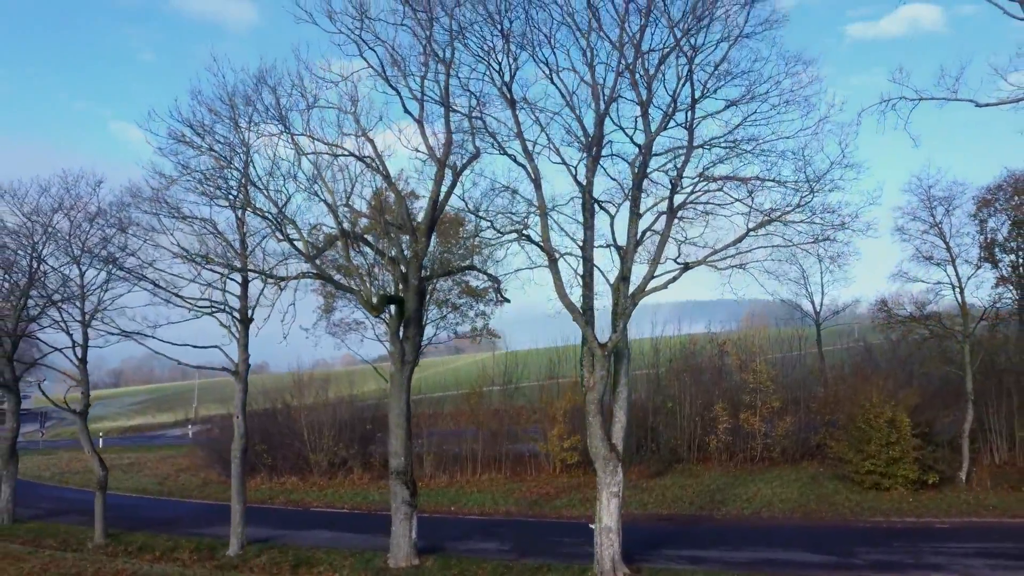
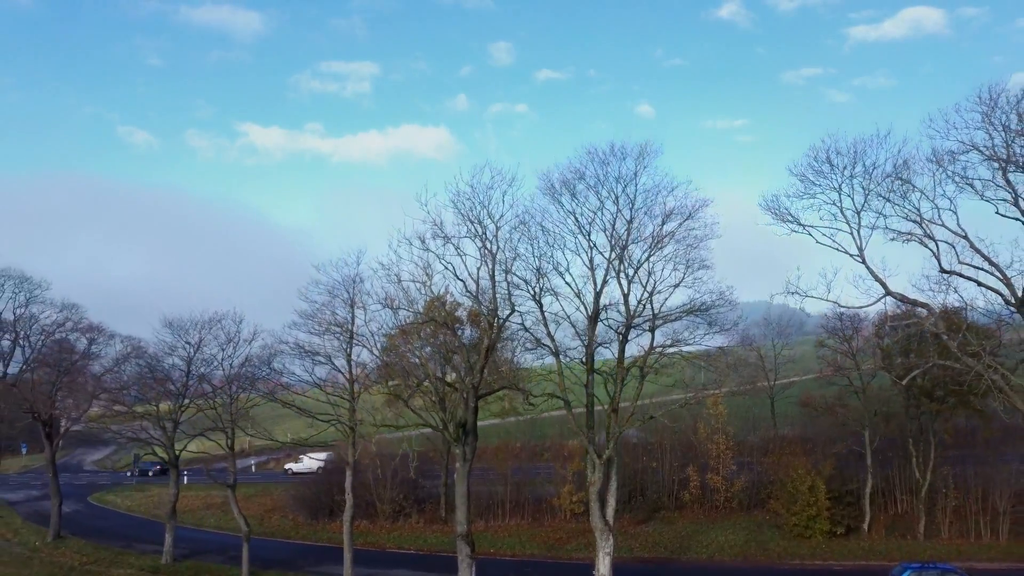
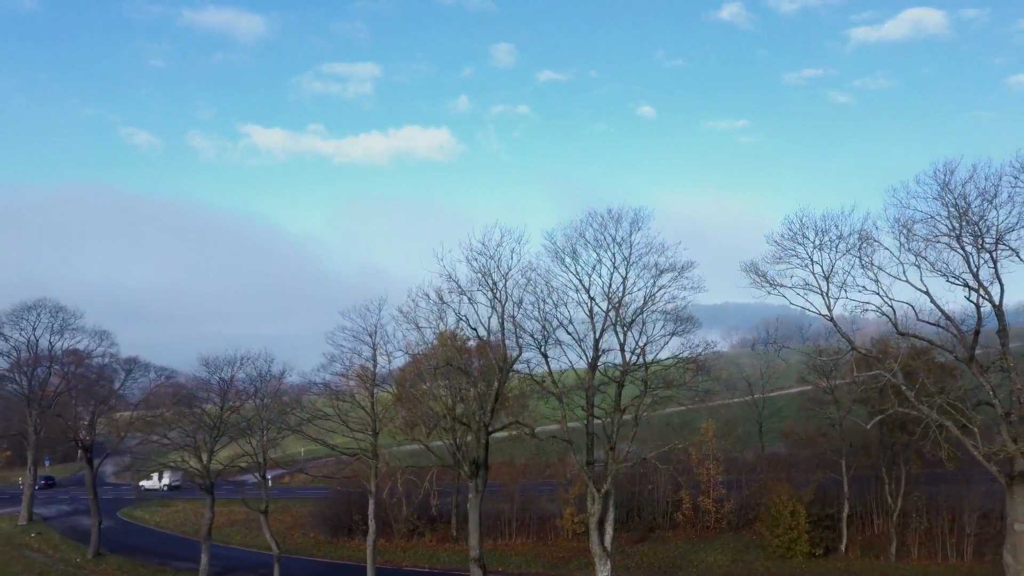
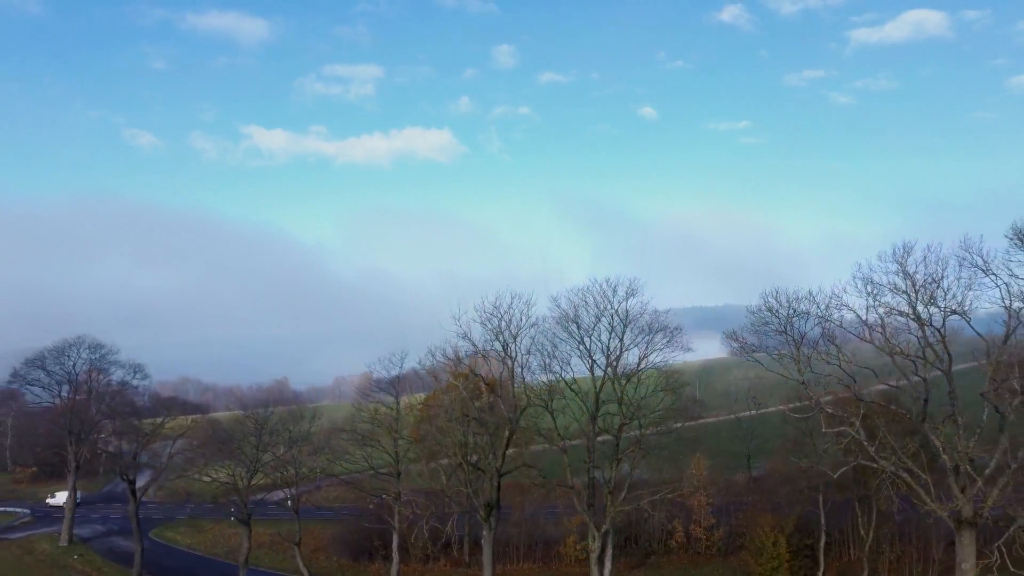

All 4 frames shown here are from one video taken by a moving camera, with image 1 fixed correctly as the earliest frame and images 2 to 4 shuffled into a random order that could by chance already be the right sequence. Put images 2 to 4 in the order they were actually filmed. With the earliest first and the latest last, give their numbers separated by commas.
2, 3, 4
